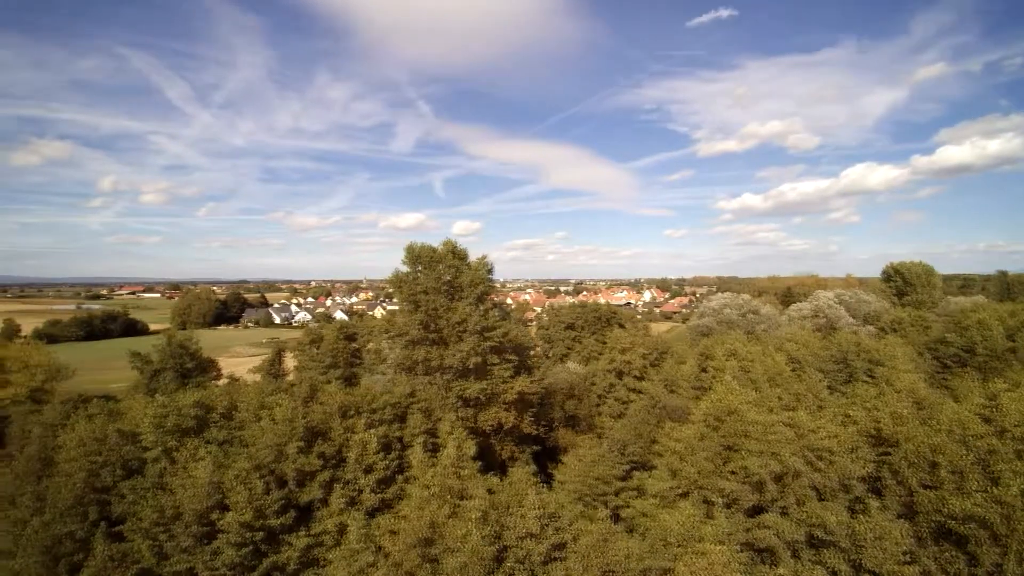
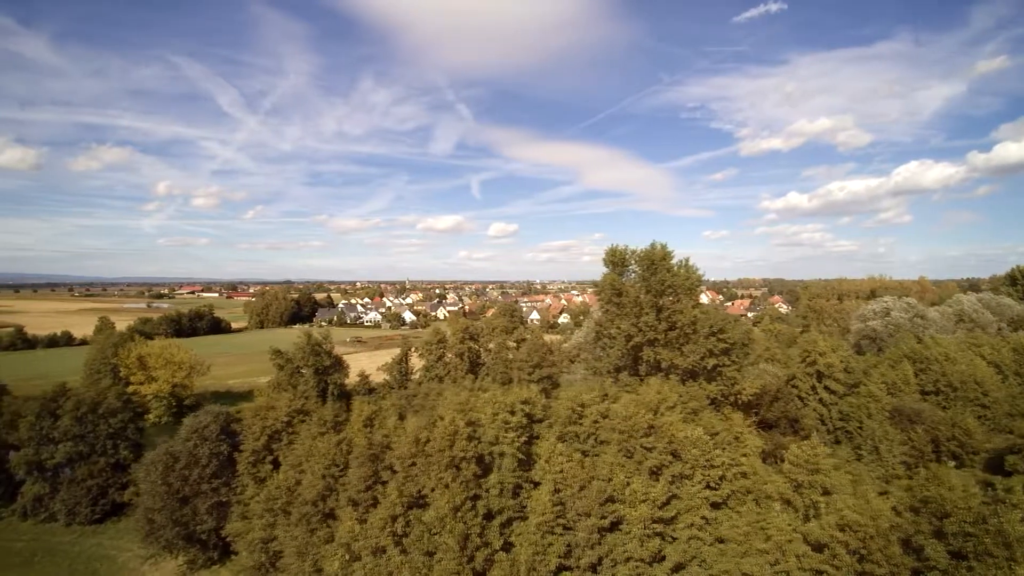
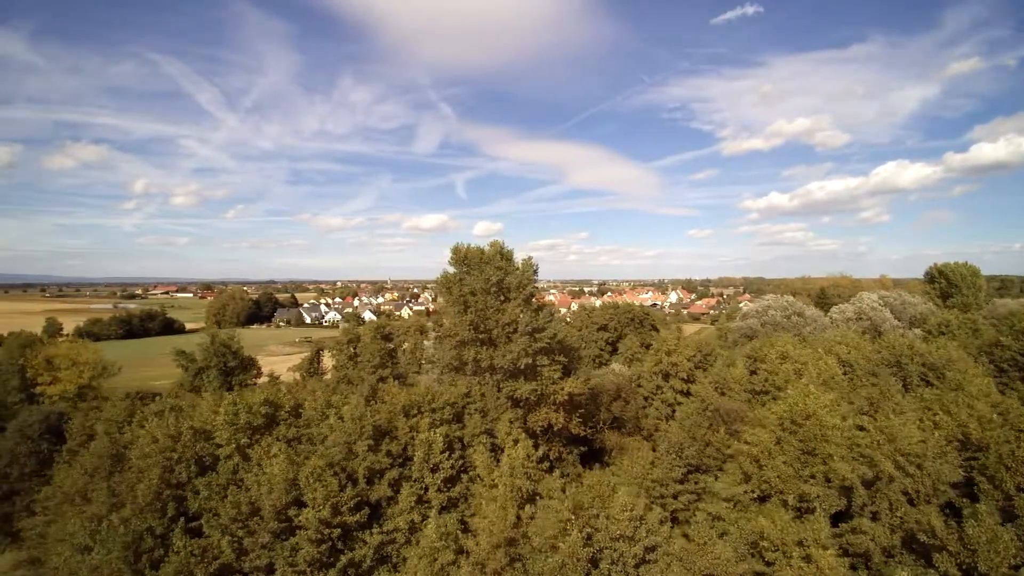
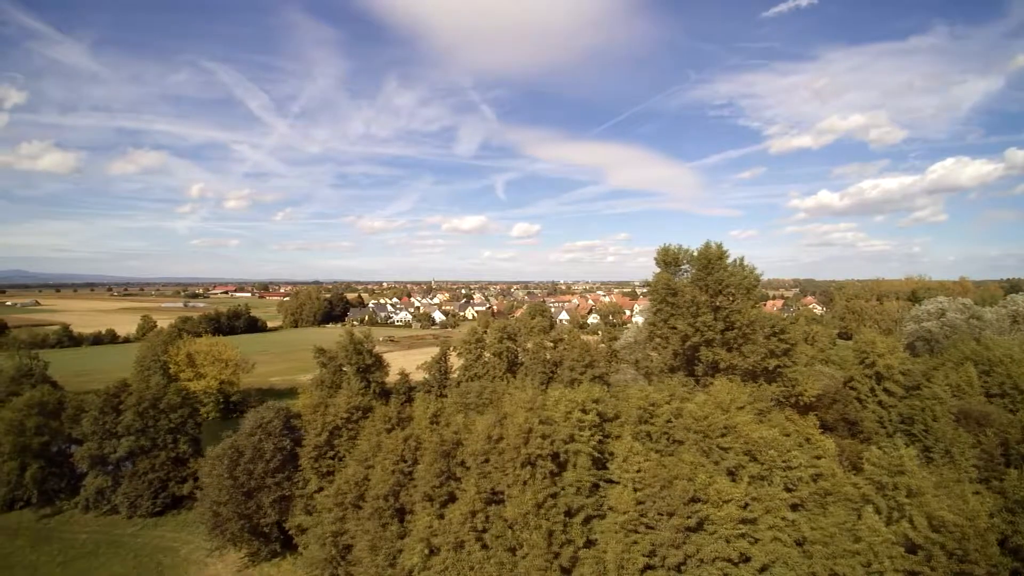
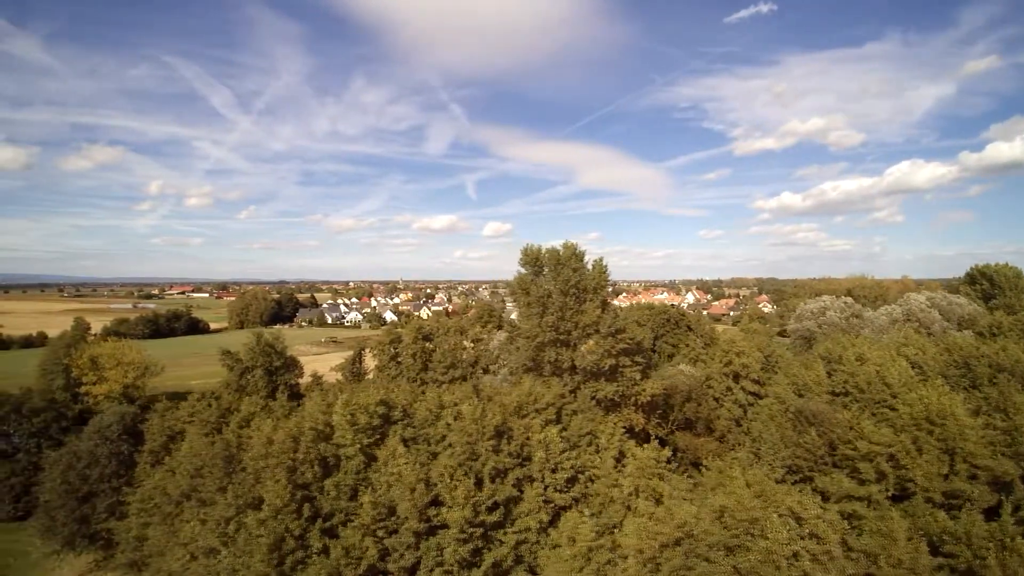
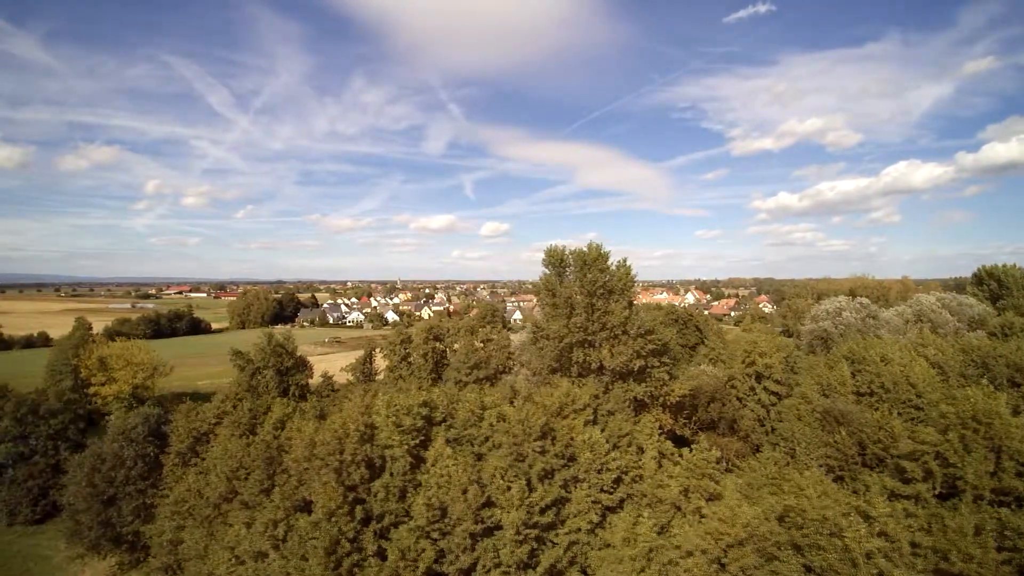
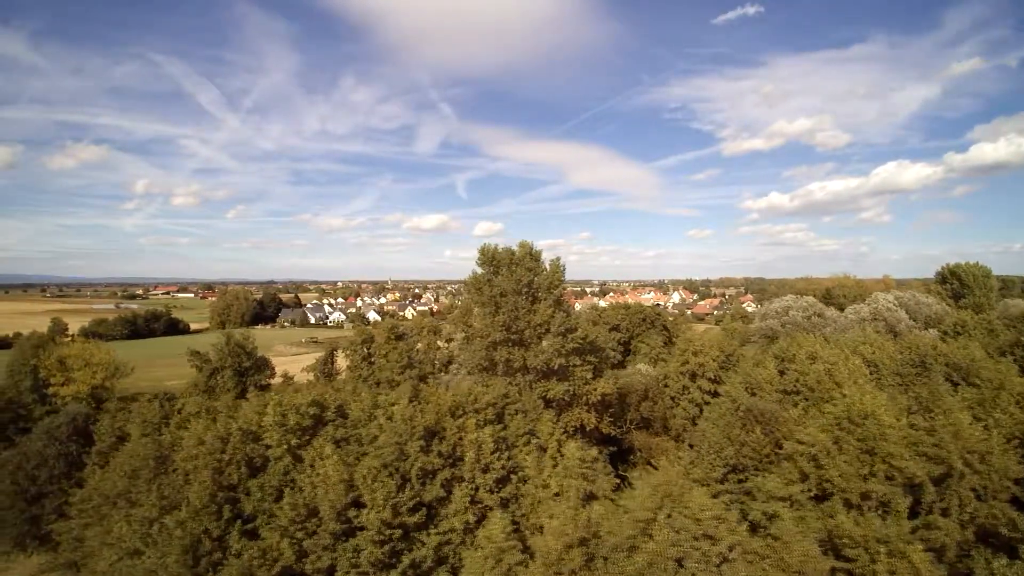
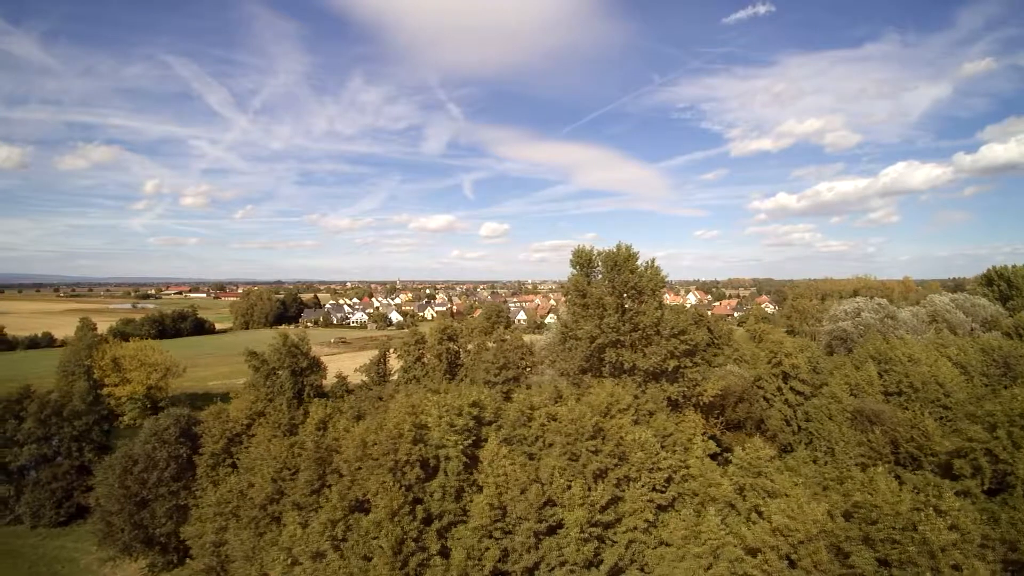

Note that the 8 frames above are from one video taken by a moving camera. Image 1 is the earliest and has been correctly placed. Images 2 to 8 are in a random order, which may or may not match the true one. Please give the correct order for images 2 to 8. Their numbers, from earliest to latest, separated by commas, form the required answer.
3, 7, 5, 6, 8, 2, 4
